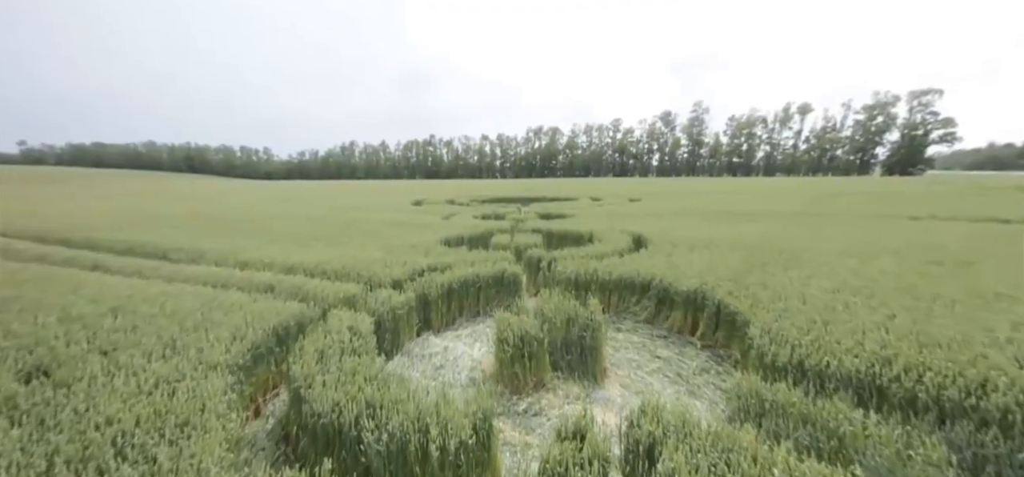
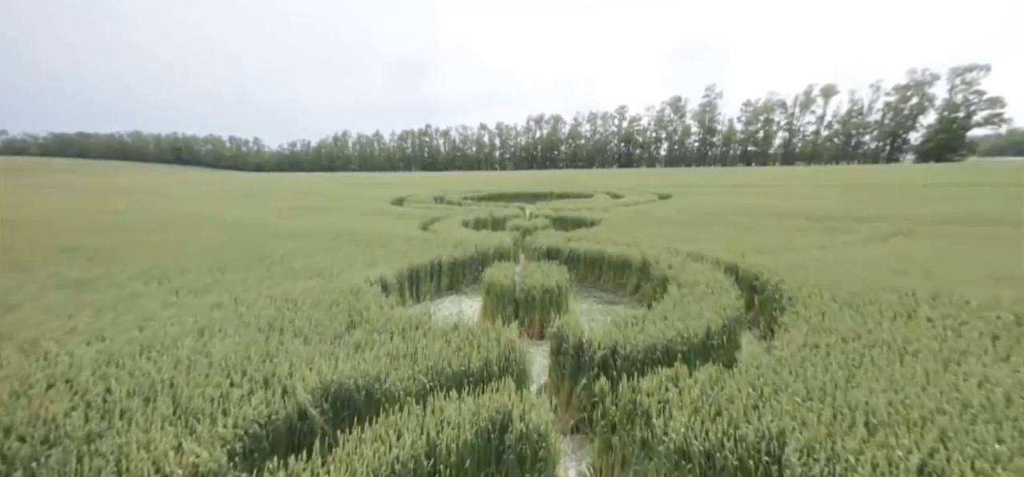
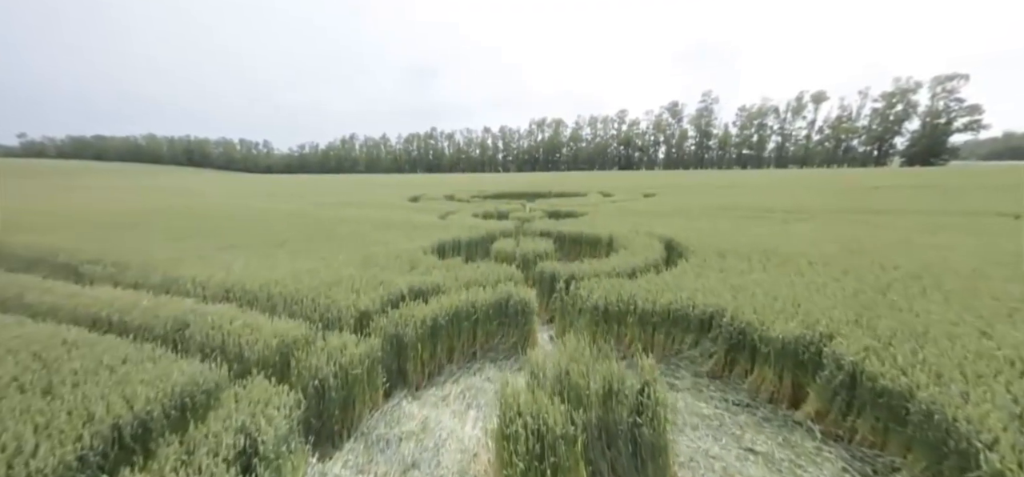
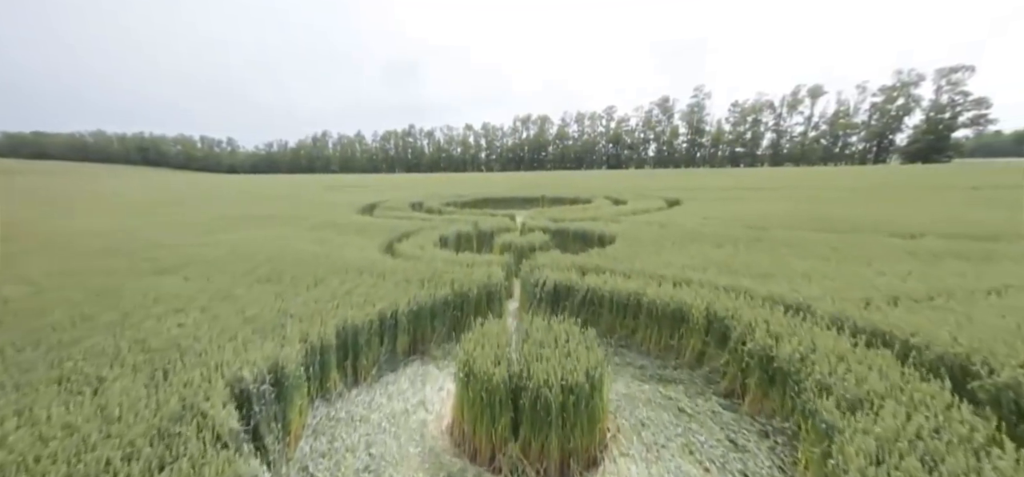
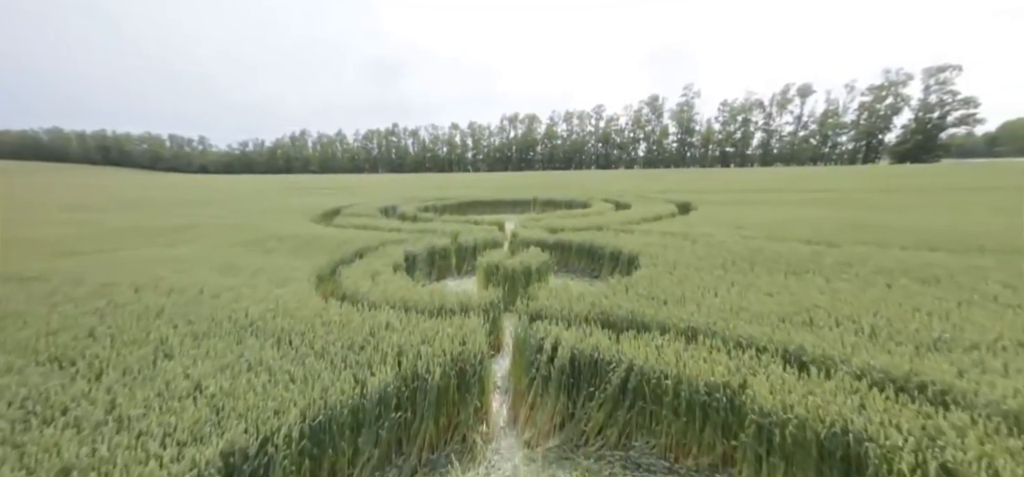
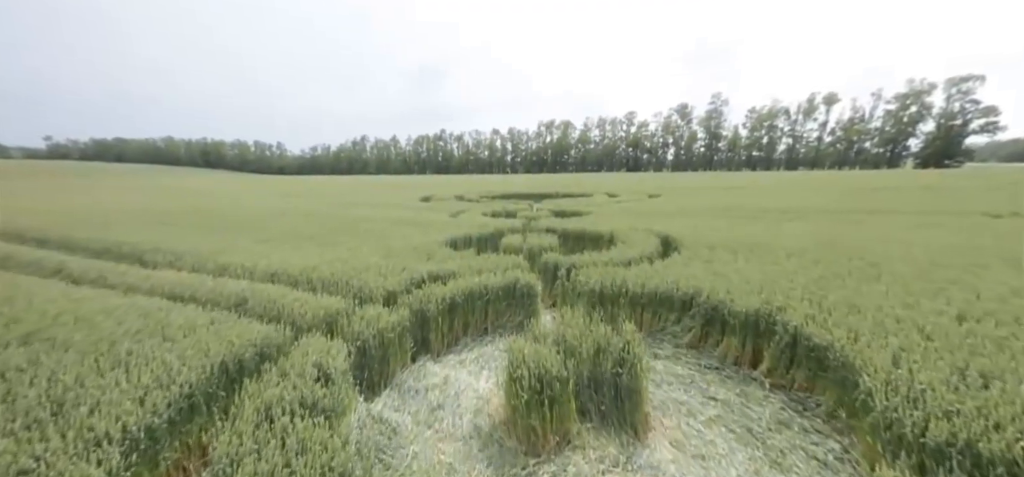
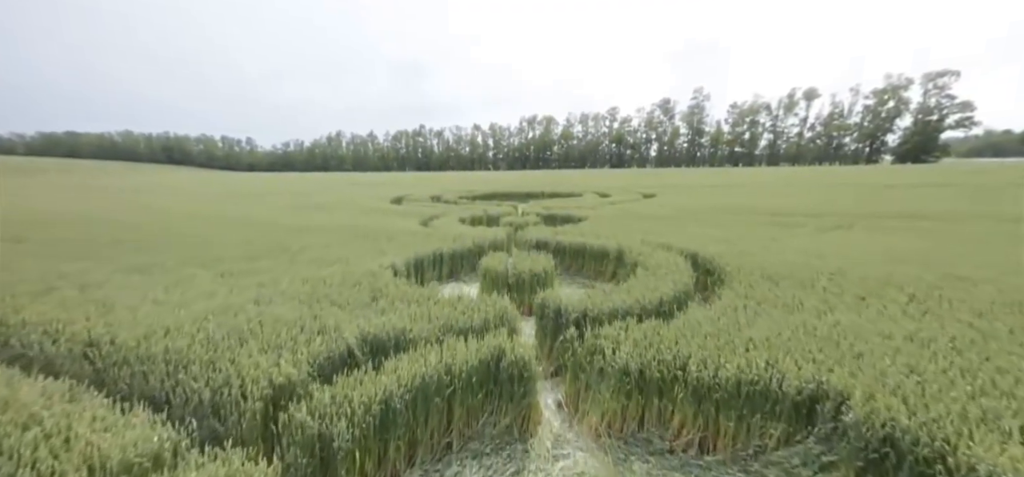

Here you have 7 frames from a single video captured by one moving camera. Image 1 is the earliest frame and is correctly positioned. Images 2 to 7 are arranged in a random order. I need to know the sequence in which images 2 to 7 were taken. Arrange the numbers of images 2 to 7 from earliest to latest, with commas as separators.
6, 3, 7, 2, 4, 5
